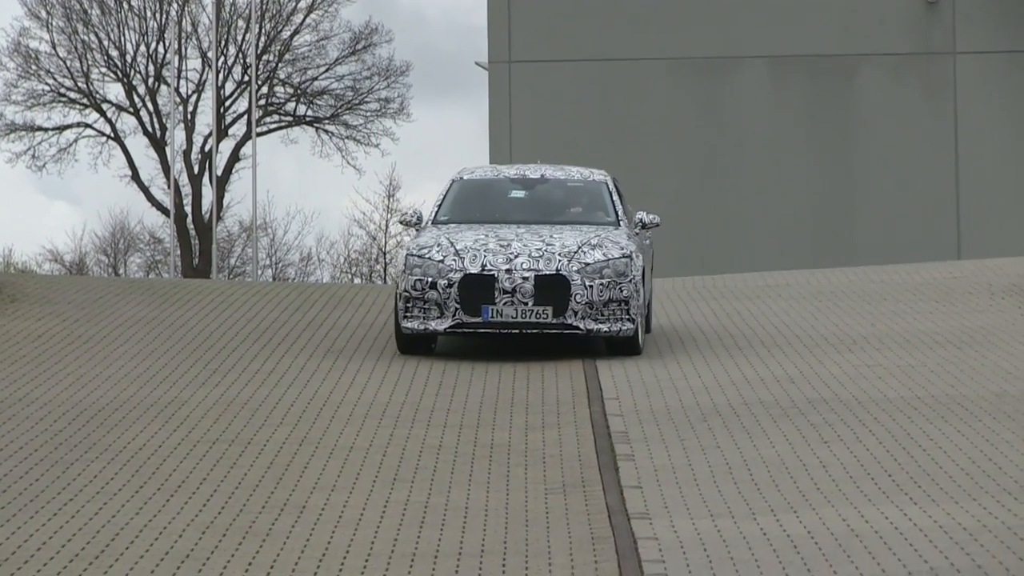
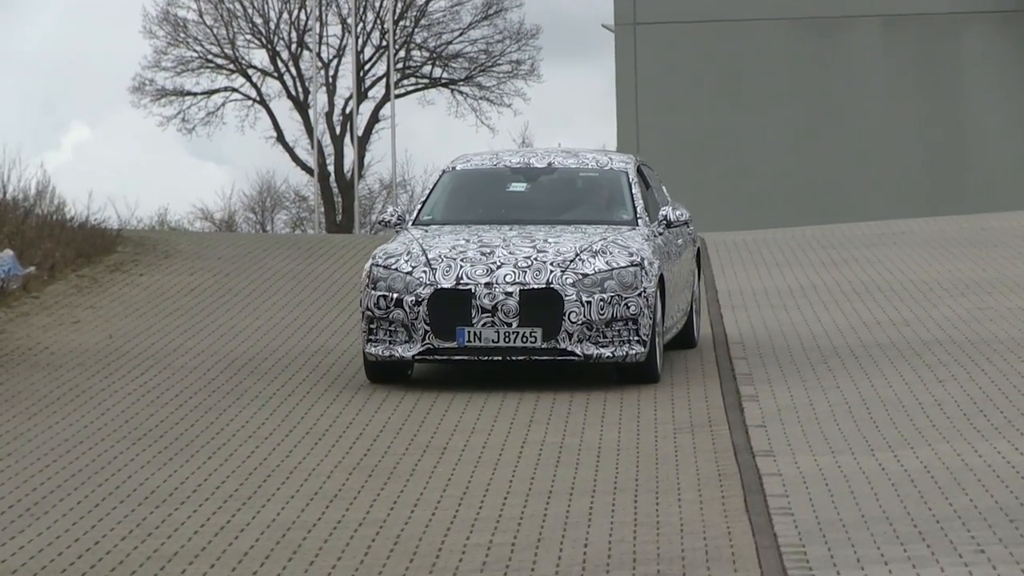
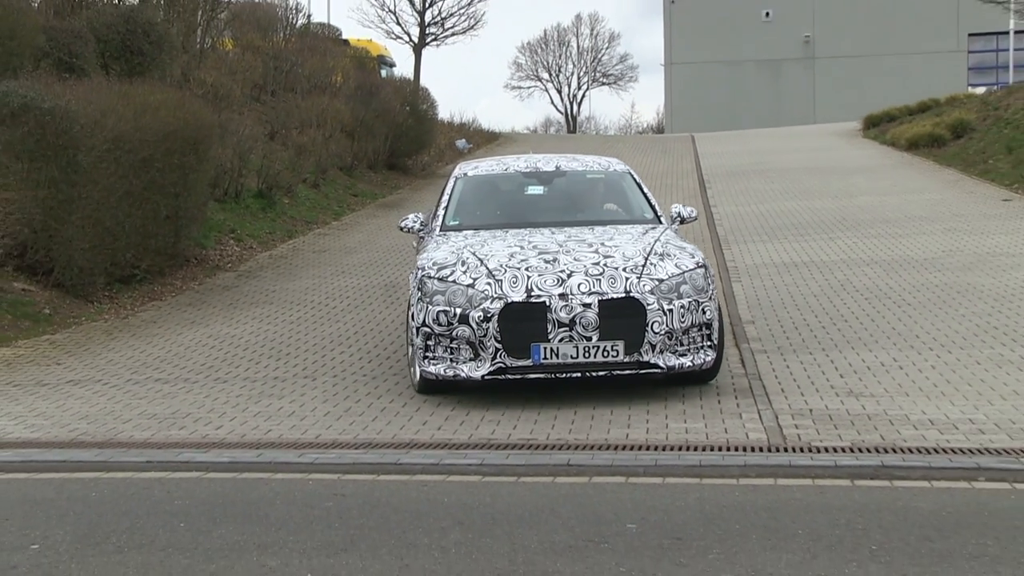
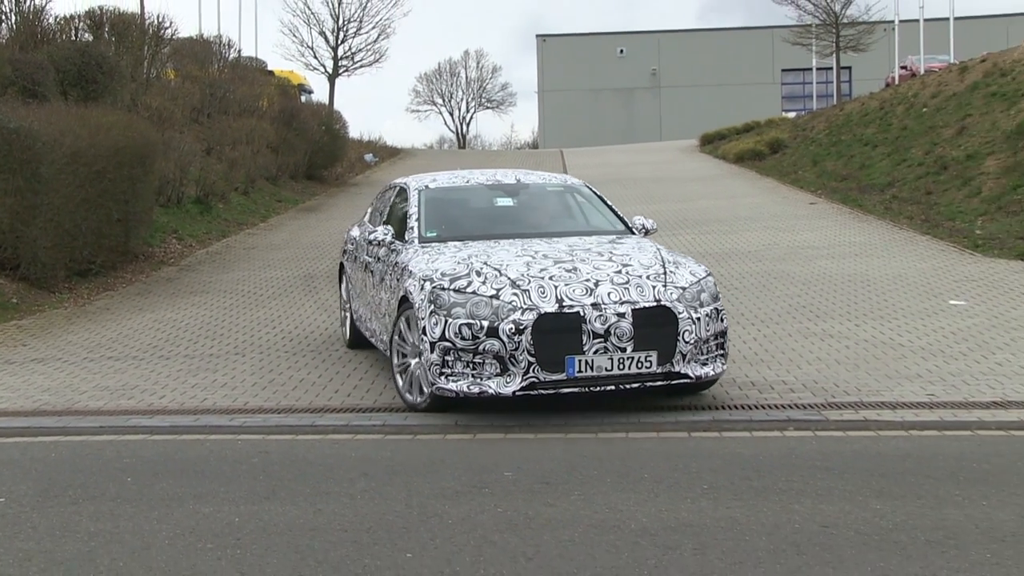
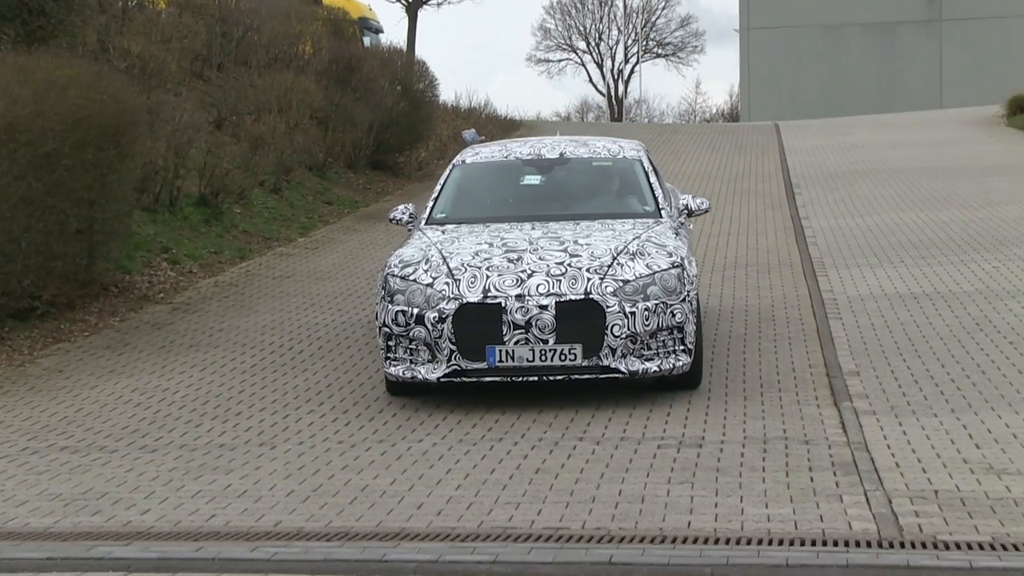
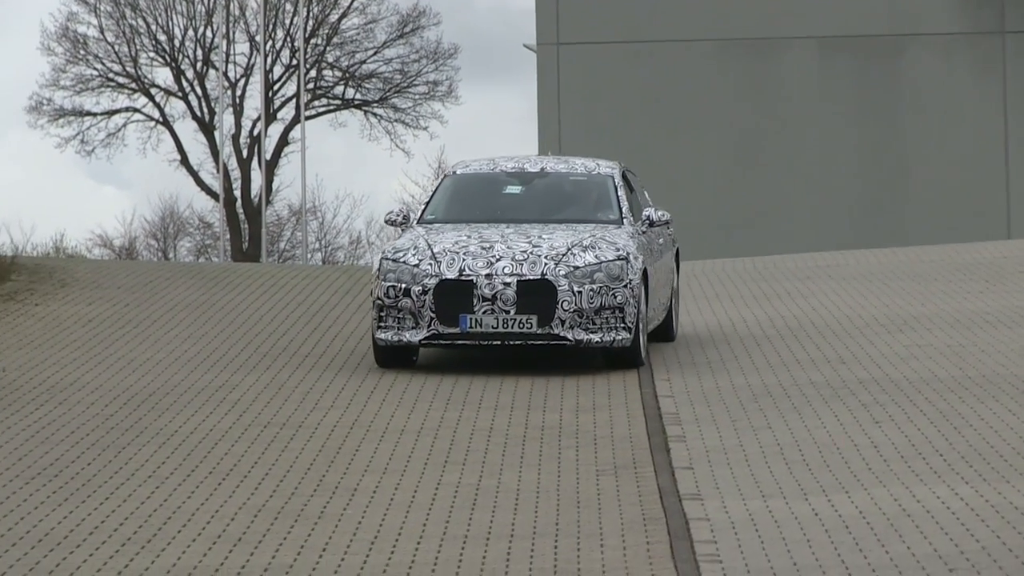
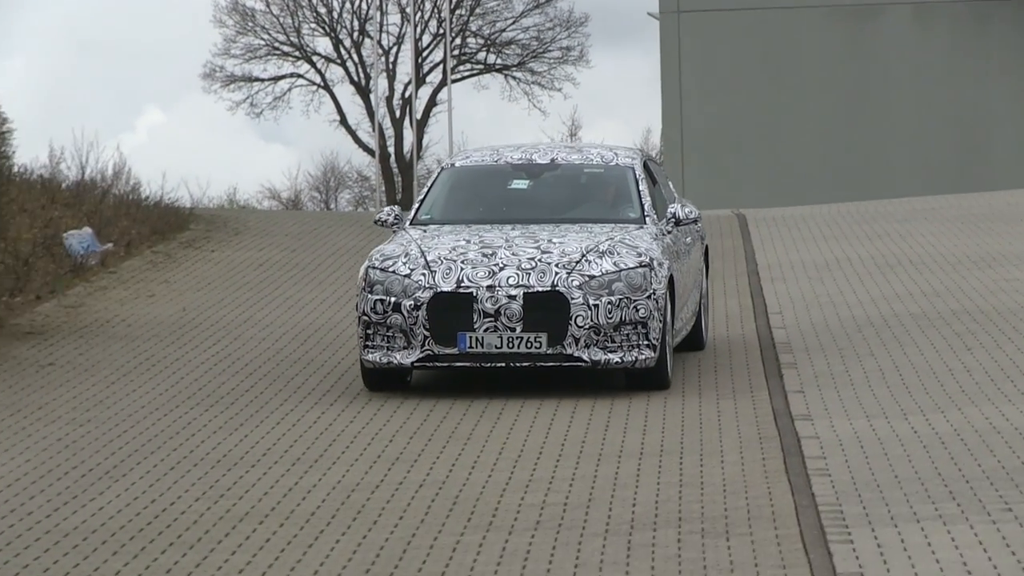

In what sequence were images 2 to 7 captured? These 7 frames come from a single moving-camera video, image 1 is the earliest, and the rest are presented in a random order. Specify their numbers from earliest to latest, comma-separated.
6, 2, 7, 5, 3, 4
